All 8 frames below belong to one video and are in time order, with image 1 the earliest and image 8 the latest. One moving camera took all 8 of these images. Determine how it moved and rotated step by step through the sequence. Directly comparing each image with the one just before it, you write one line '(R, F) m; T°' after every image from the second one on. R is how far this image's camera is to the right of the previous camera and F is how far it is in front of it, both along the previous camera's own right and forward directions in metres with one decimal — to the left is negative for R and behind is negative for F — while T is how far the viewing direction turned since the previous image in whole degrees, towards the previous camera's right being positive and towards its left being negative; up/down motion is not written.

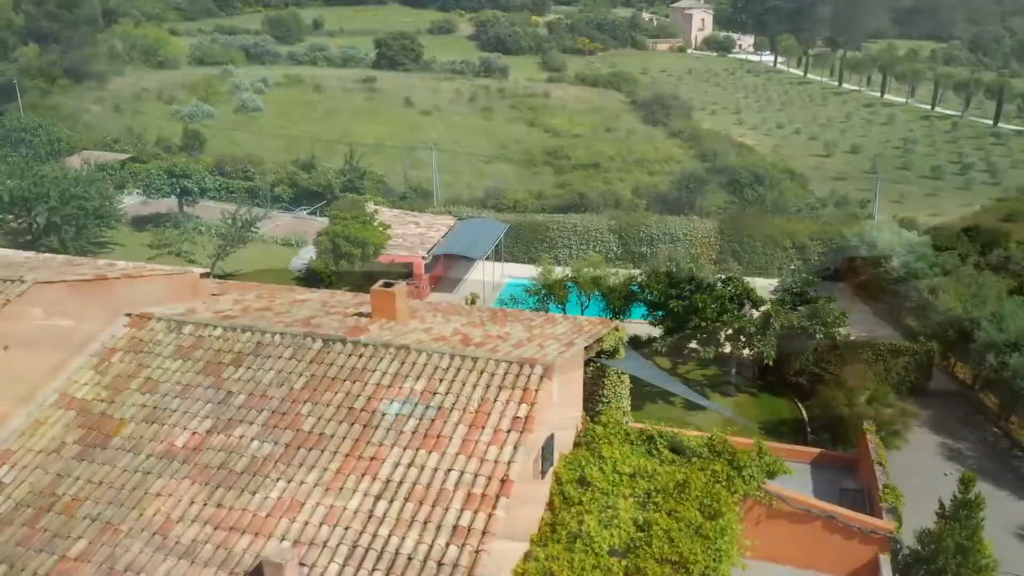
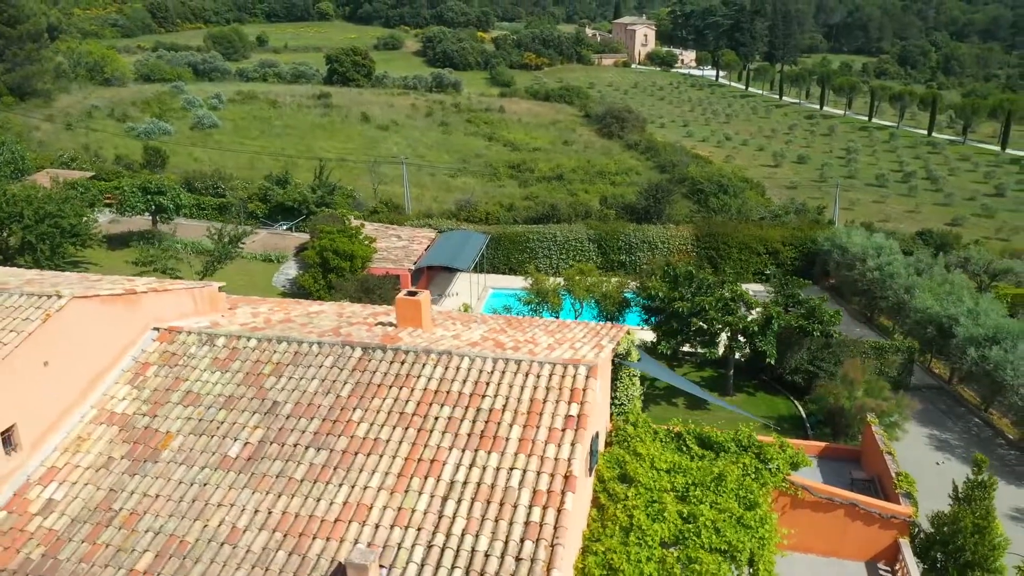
(-1.3, -0.2) m; +4°
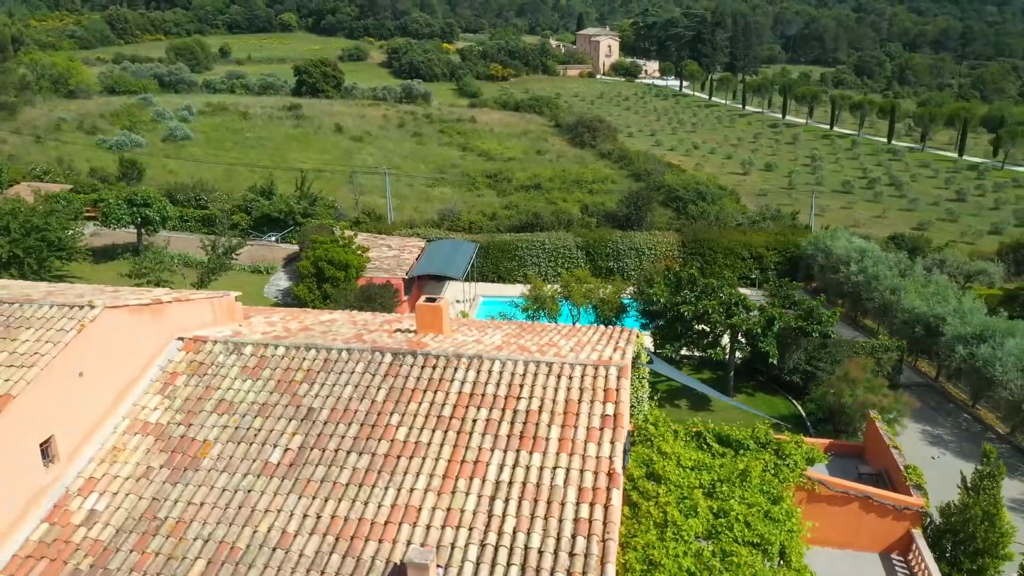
(-0.9, -0.2) m; +3°
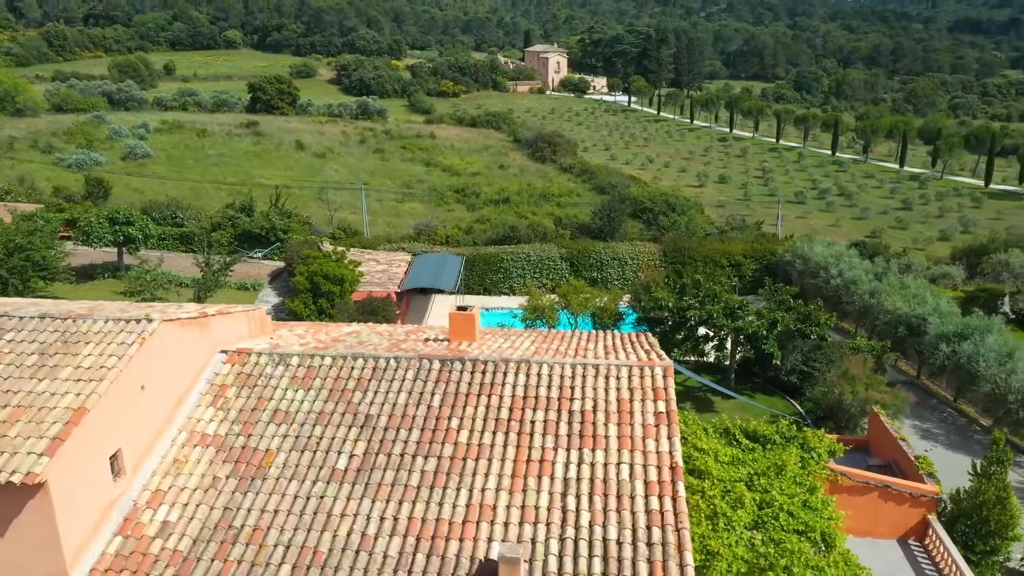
(-1.4, -0.3) m; +4°
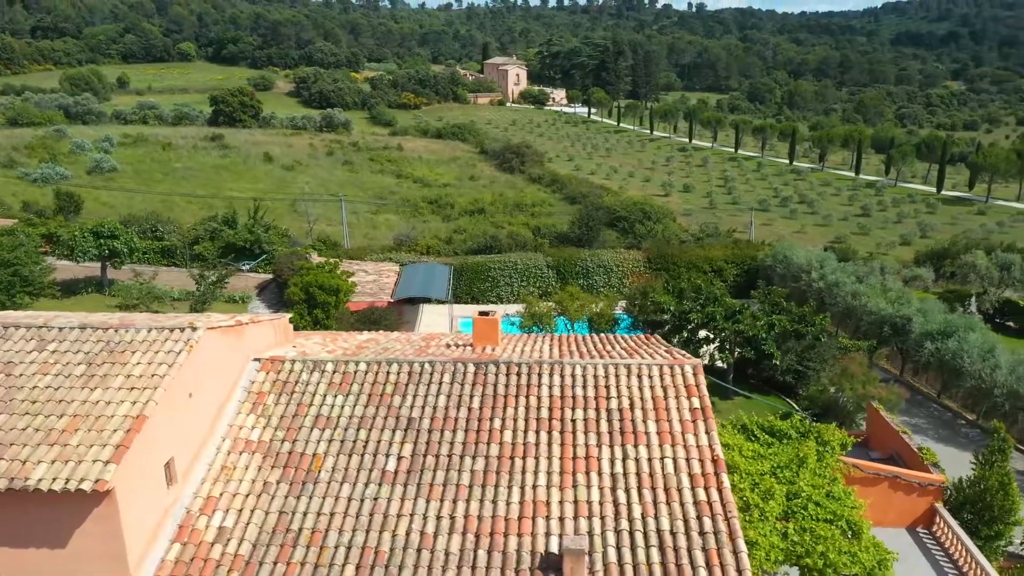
(-1.1, -0.3) m; +3°
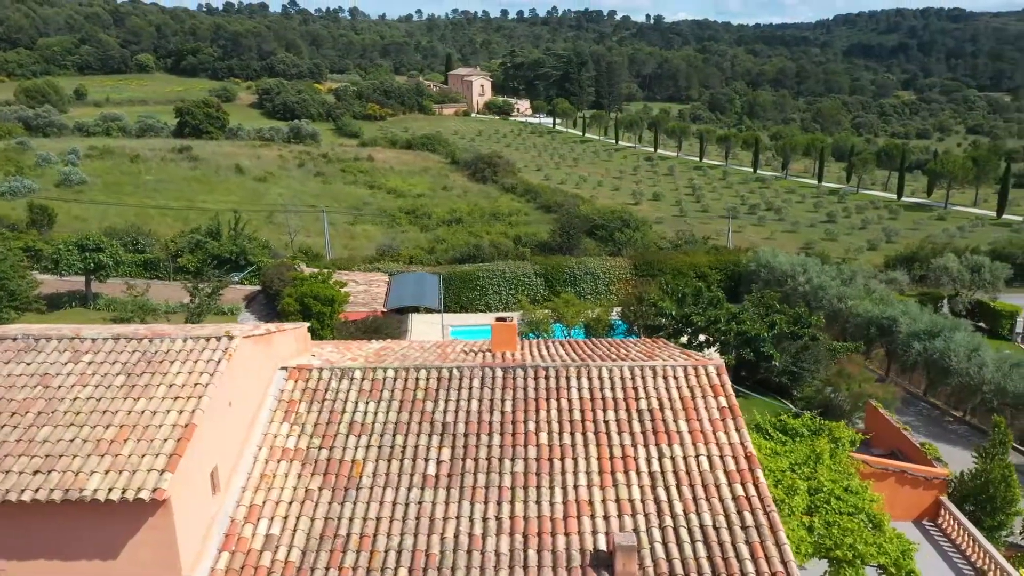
(-1.0, -0.2) m; +3°
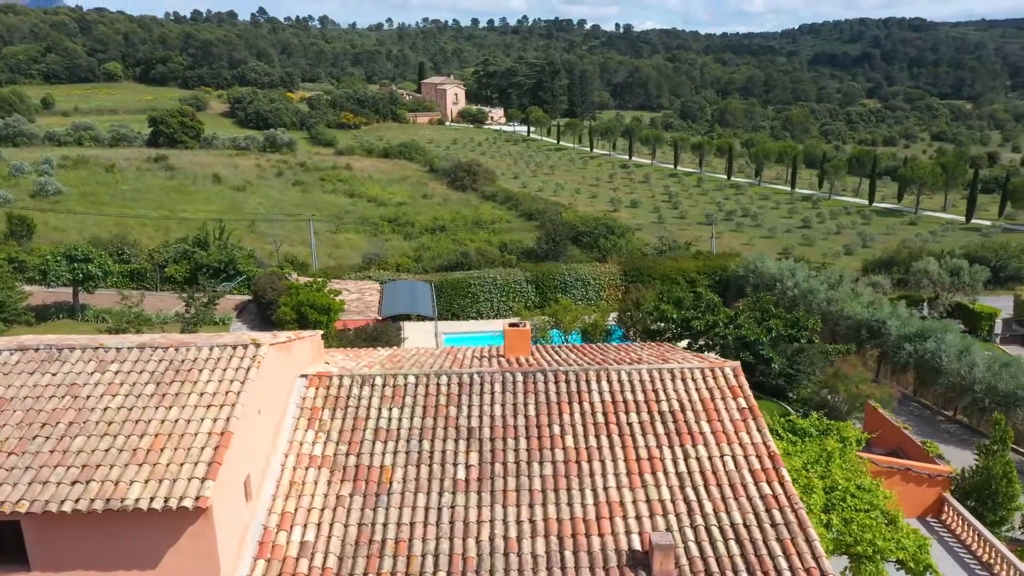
(-0.7, -0.1) m; +2°
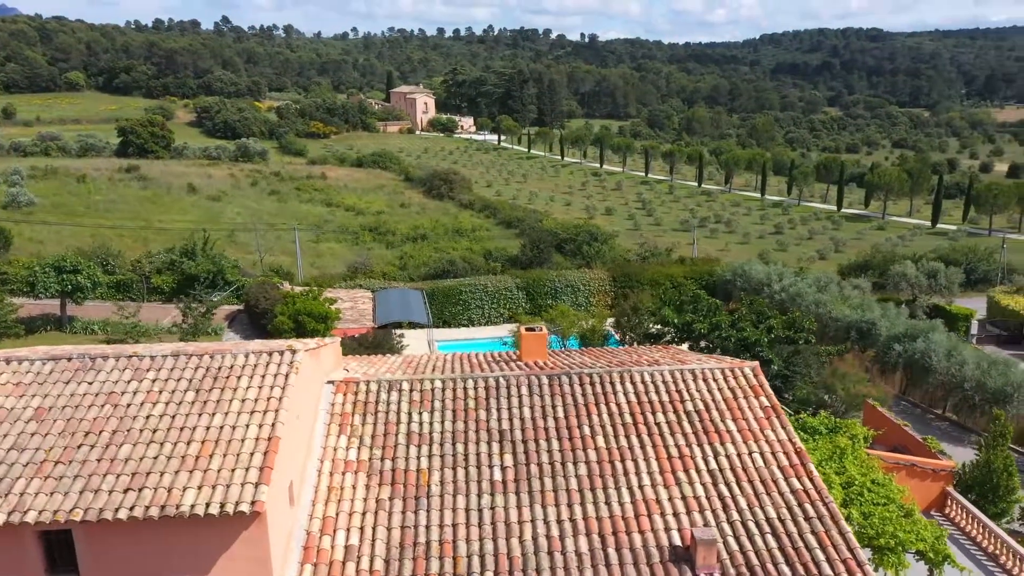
(-0.9, -0.2) m; +2°
